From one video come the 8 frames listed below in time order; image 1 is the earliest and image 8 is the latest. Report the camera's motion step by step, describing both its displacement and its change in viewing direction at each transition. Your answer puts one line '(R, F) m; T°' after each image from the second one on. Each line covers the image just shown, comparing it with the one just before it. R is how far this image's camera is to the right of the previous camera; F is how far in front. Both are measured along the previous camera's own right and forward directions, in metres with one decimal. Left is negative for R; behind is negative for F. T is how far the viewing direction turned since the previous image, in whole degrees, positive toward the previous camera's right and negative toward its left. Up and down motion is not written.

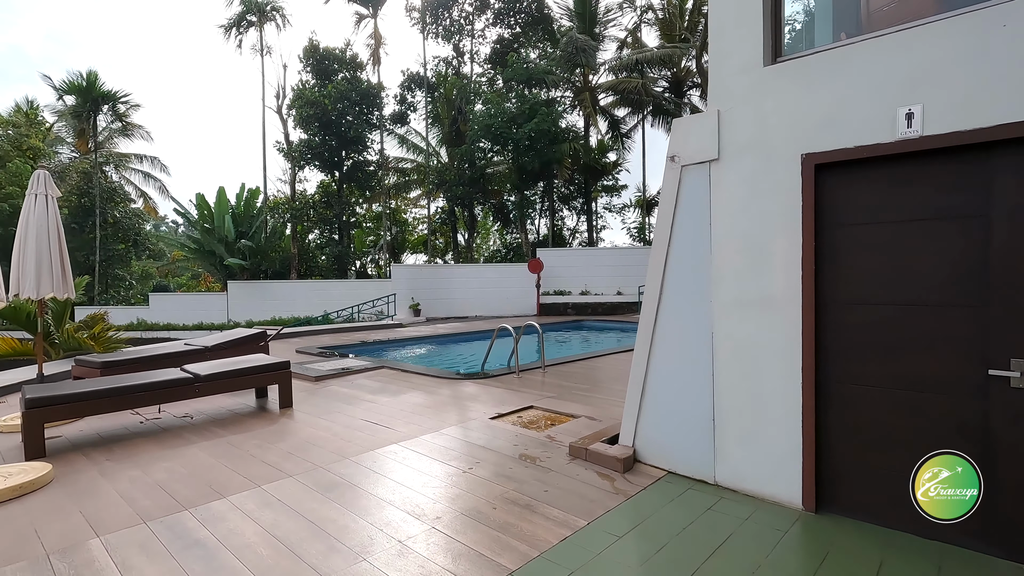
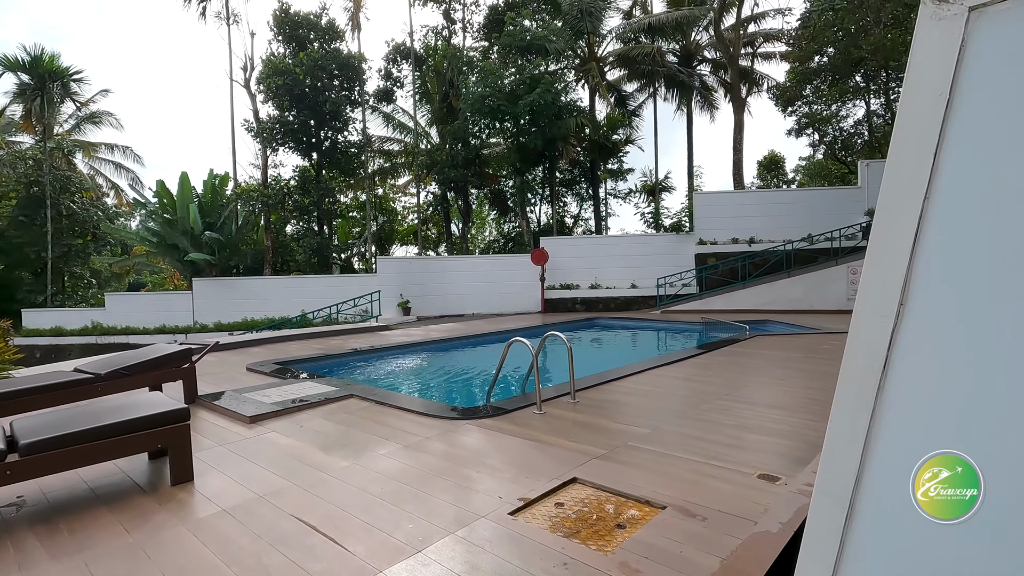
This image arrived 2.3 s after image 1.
(-0.2, +1.5) m; +1°
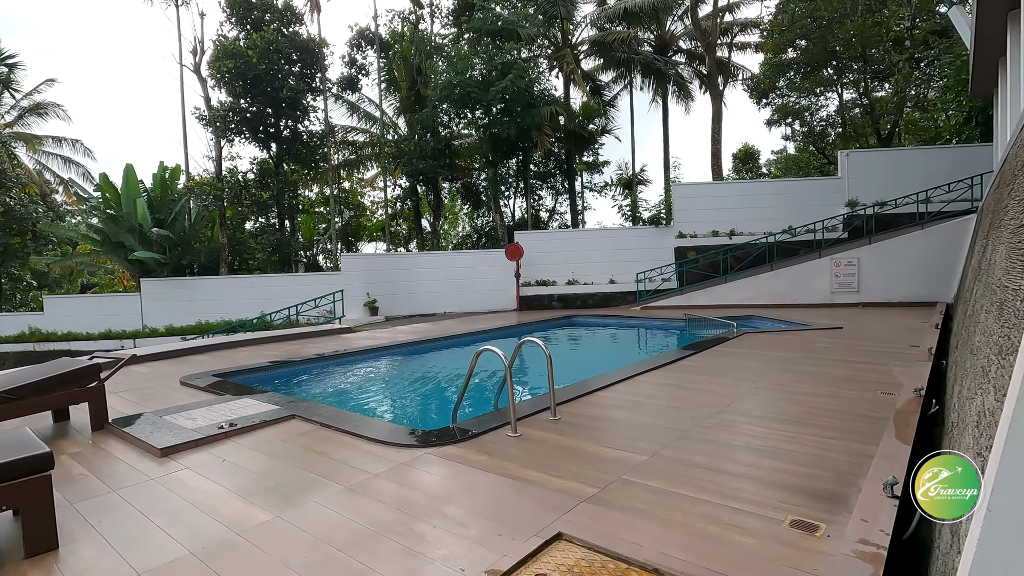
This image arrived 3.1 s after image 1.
(0.0, +0.6) m; +3°
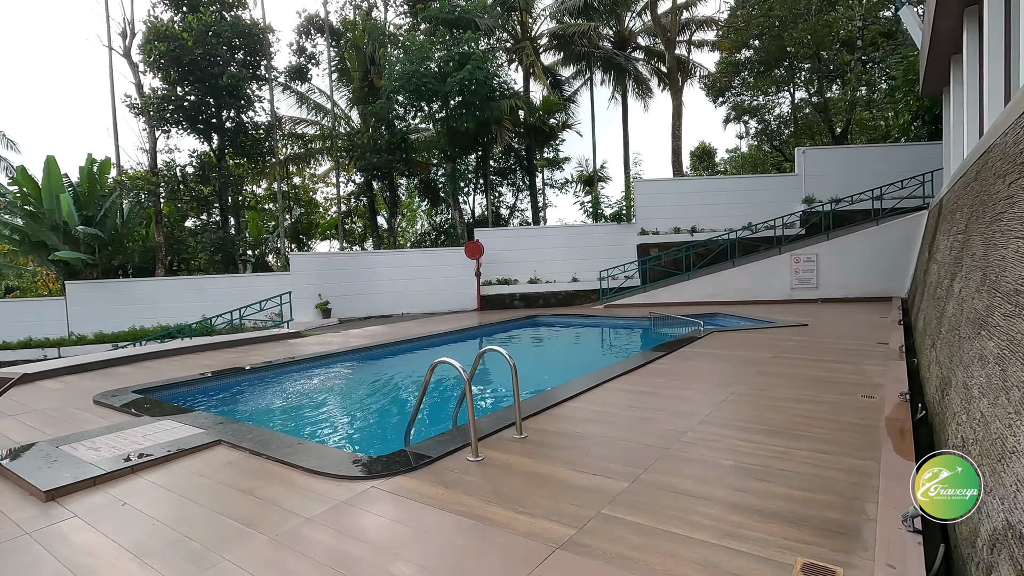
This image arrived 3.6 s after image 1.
(0.0, +0.4) m; +4°
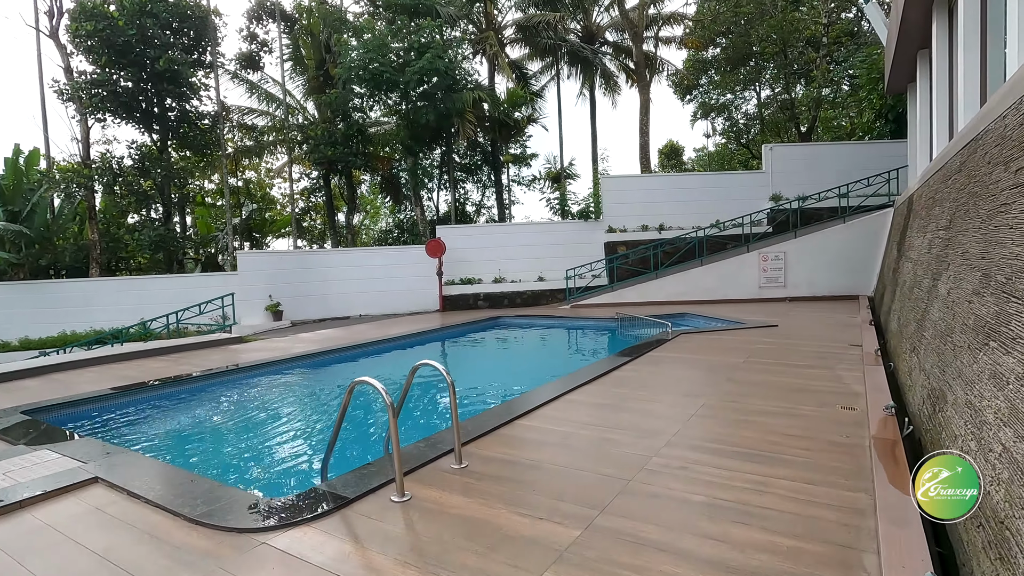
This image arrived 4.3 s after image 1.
(+0.2, +0.4) m; +3°
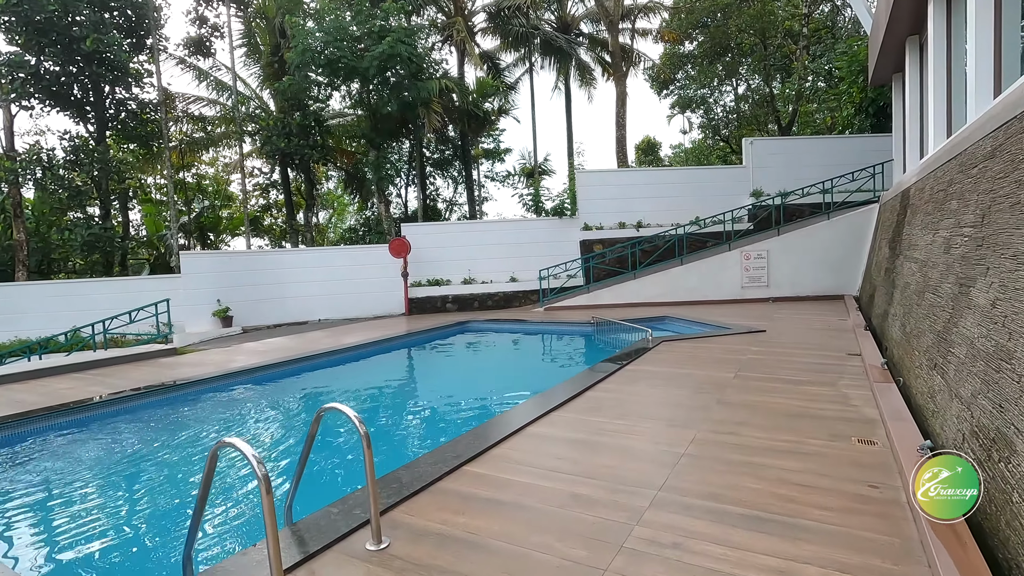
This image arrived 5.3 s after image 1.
(+0.2, +0.6) m; +2°
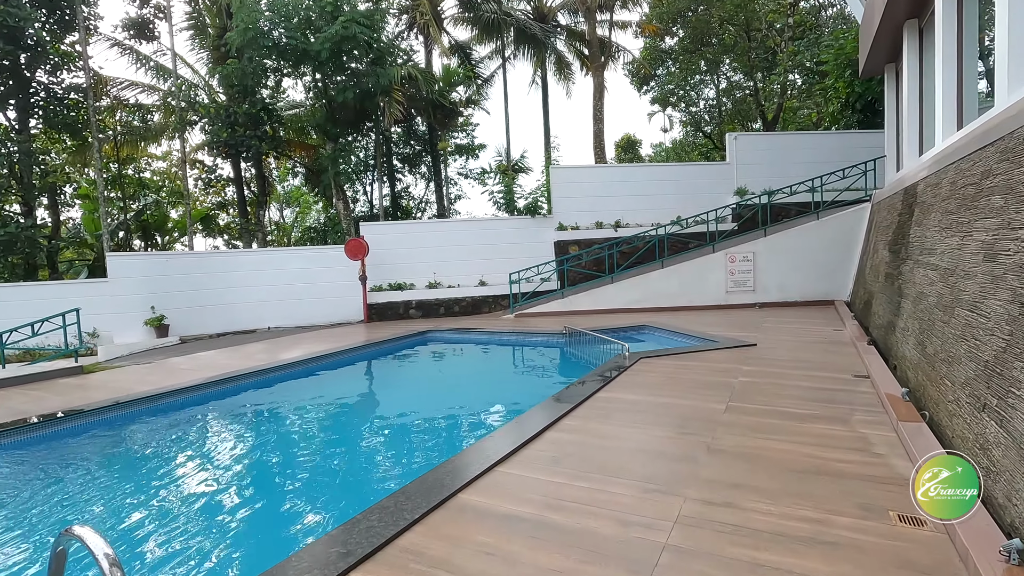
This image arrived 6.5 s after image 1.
(+0.2, +0.8) m; +2°
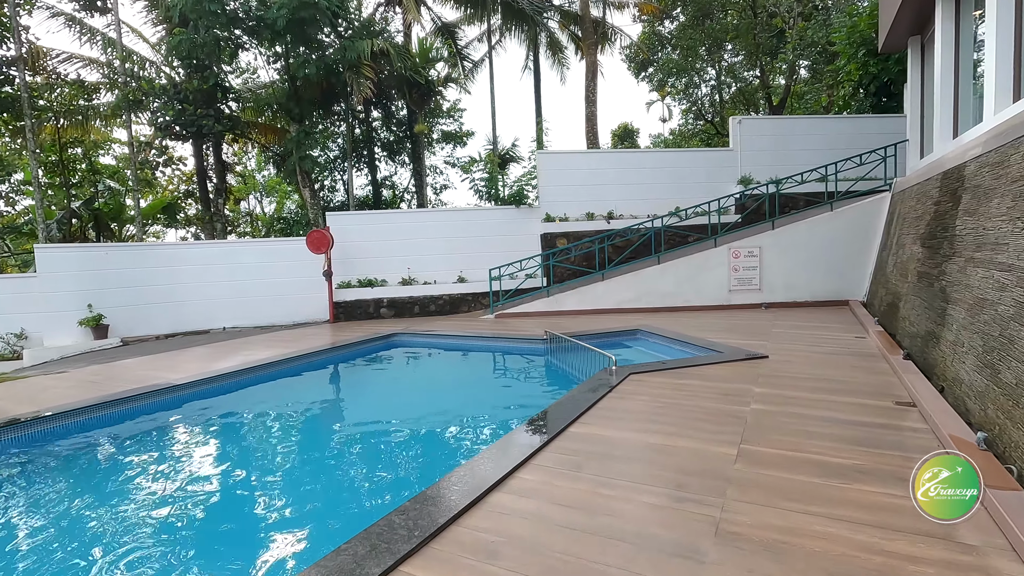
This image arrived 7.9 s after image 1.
(+0.3, +0.9) m; 0°
